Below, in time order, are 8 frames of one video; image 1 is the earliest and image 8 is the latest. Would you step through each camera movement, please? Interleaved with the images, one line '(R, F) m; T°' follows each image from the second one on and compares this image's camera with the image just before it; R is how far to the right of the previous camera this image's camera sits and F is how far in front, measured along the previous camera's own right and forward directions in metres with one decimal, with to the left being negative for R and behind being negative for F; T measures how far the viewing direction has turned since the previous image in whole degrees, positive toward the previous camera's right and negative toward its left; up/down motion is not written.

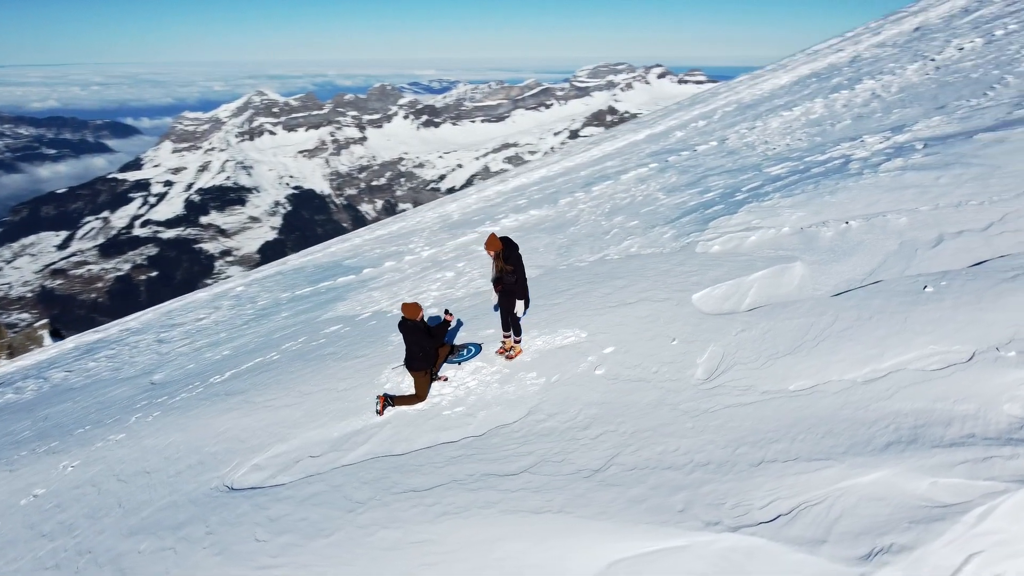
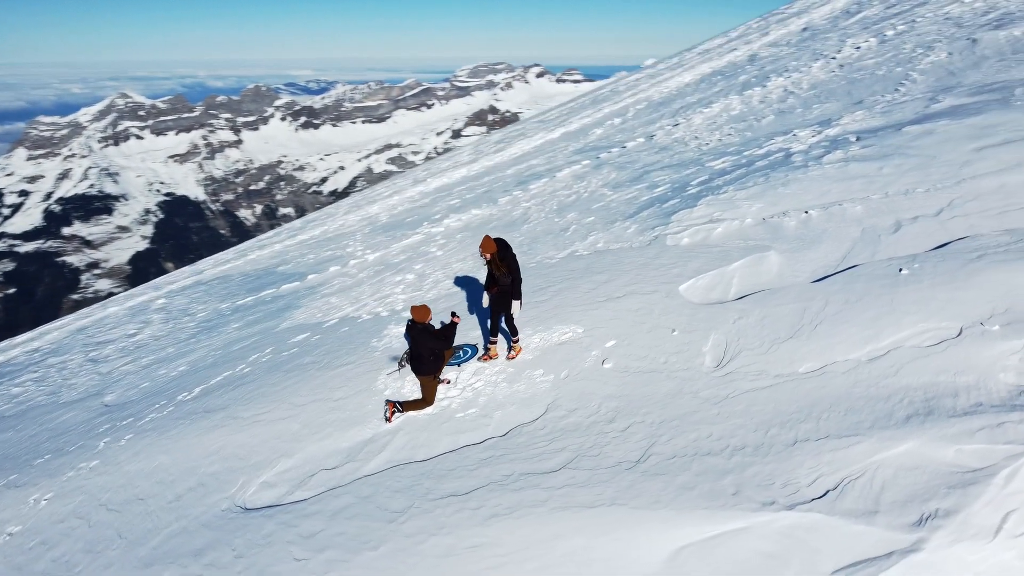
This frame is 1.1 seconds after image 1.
(-1.1, +0.1) m; +8°
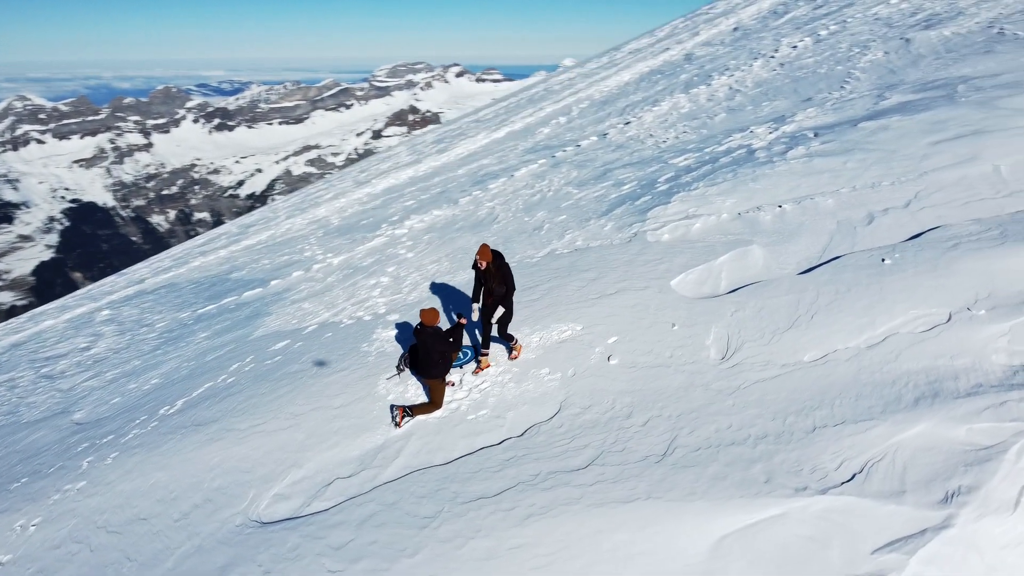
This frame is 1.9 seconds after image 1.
(-0.7, 0.0) m; +5°
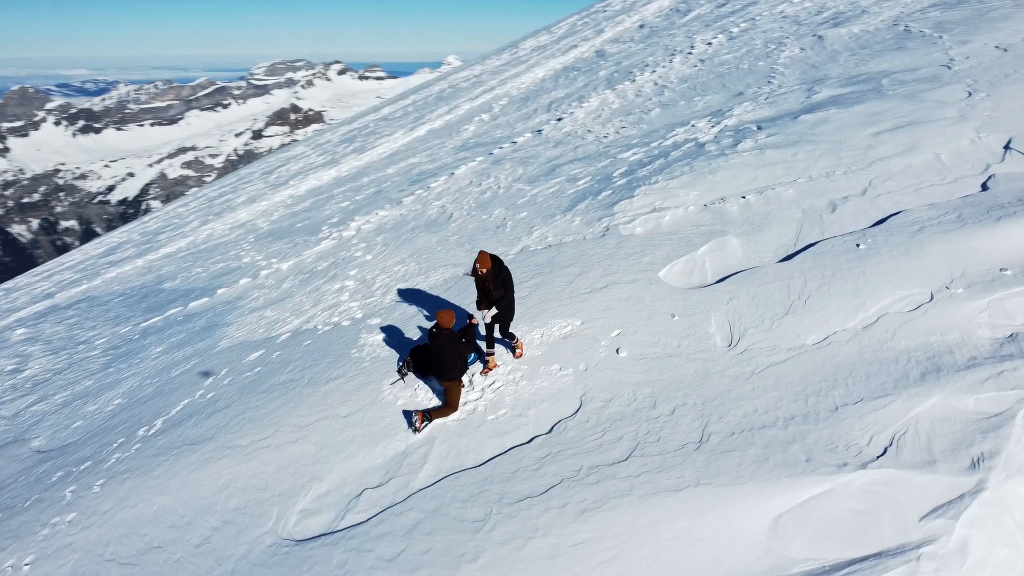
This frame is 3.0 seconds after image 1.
(-1.1, +0.1) m; +8°
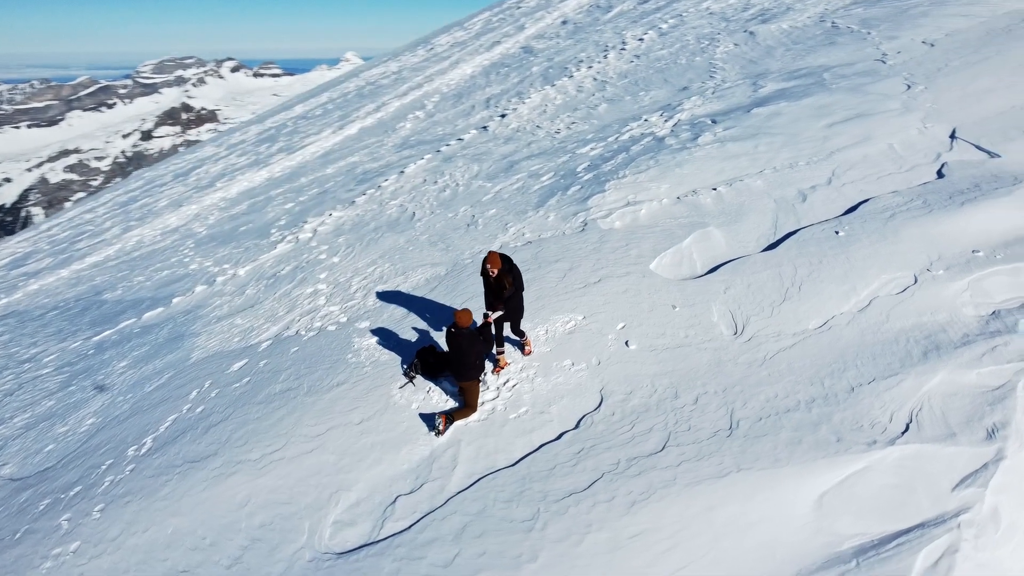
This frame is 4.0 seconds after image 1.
(-1.0, +0.1) m; +6°
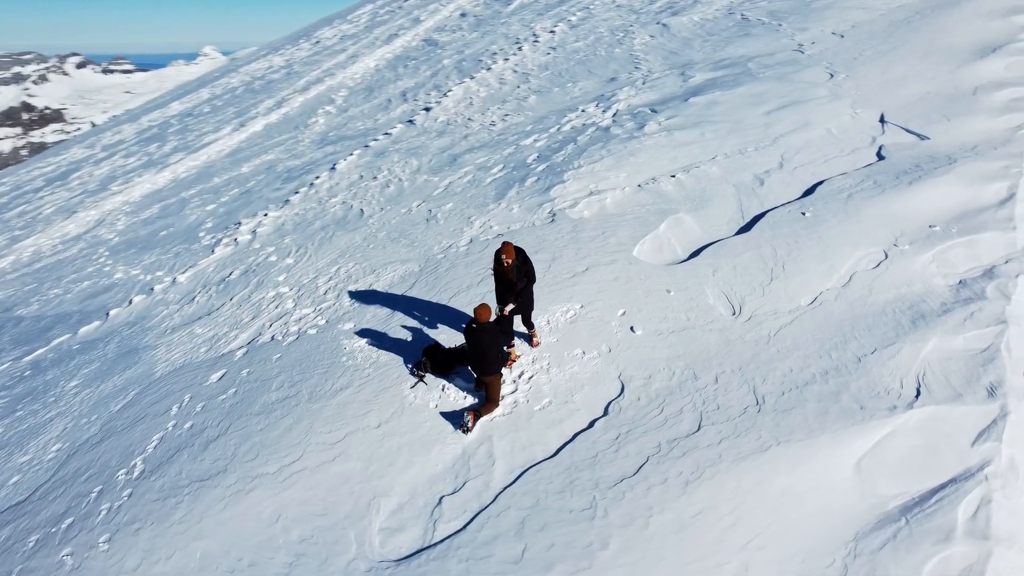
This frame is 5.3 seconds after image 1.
(-1.2, +0.1) m; +8°
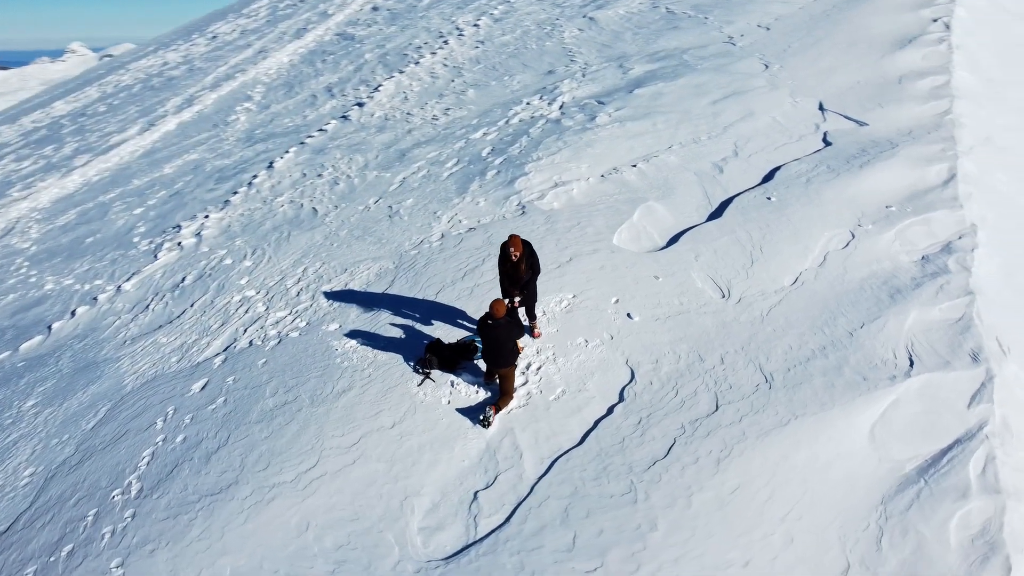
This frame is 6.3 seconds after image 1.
(-1.0, +0.1) m; +7°
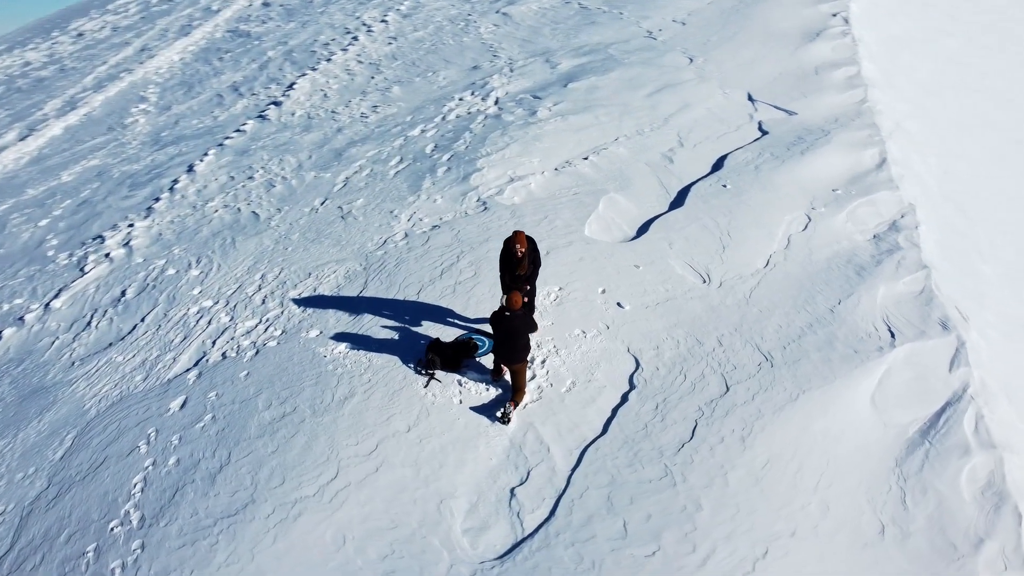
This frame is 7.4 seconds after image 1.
(-1.1, +0.1) m; +8°
